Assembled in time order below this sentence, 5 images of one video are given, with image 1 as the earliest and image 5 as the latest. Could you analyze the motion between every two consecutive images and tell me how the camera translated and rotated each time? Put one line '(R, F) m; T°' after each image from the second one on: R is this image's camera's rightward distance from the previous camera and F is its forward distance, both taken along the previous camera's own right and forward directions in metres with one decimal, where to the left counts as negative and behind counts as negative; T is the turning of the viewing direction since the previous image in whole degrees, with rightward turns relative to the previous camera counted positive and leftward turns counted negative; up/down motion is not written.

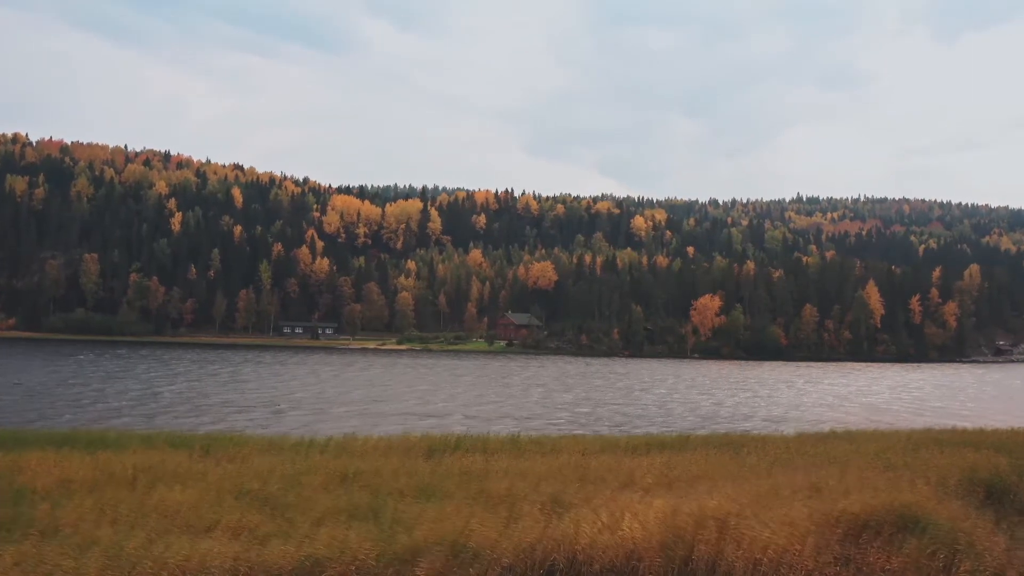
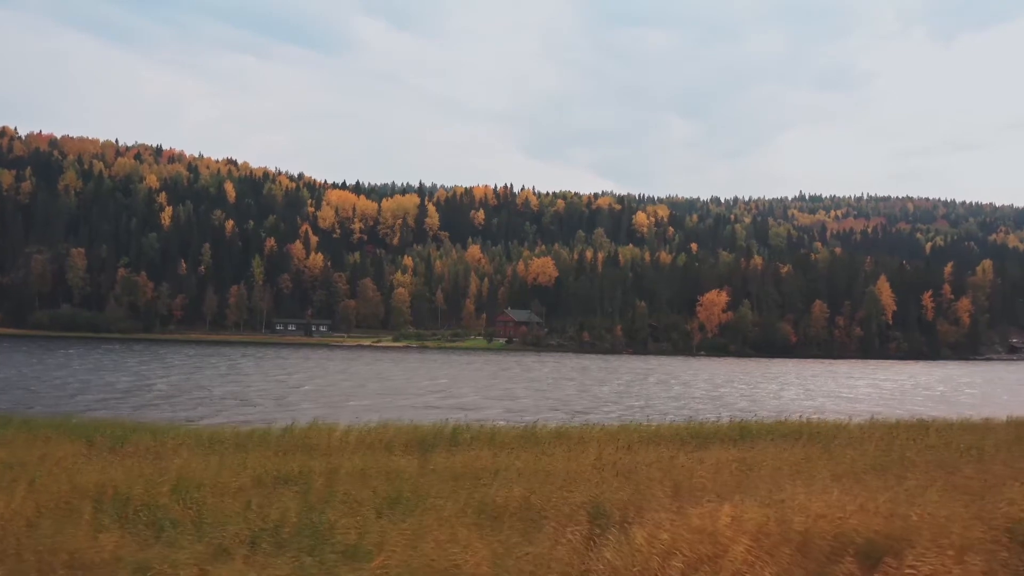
(-0.2, +4.5) m; 0°
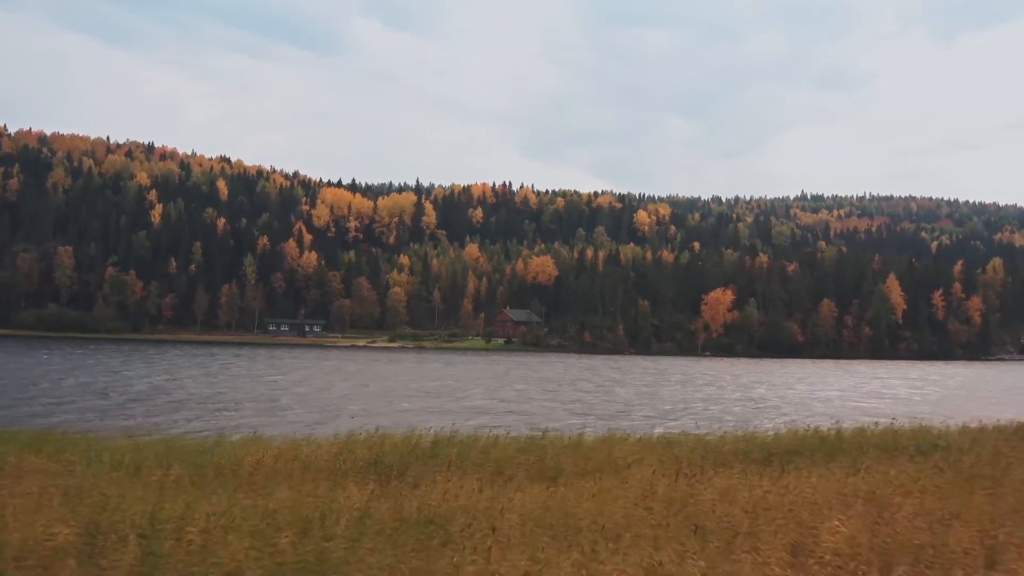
(0.0, +3.9) m; 0°
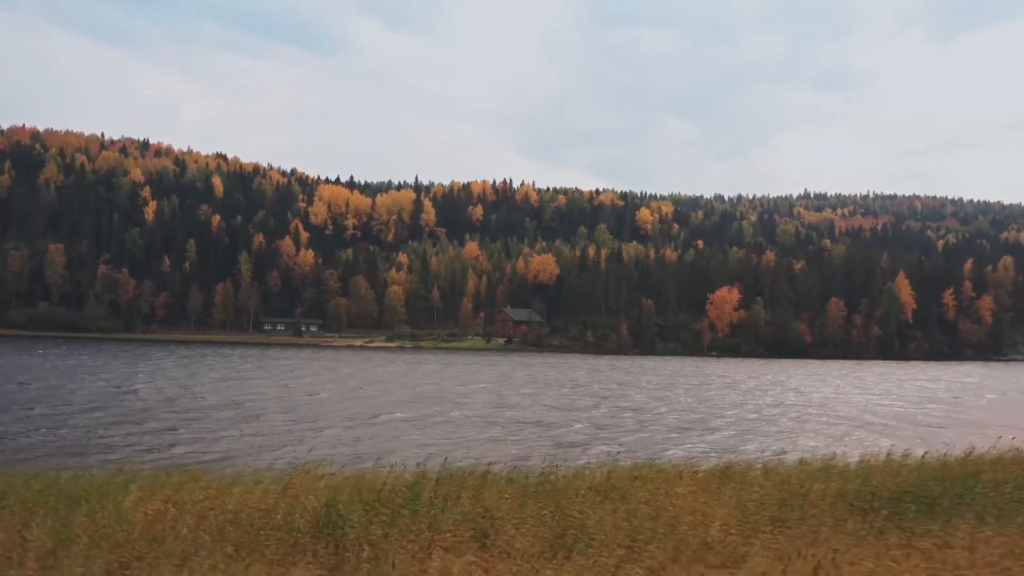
(-0.2, +3.1) m; 0°
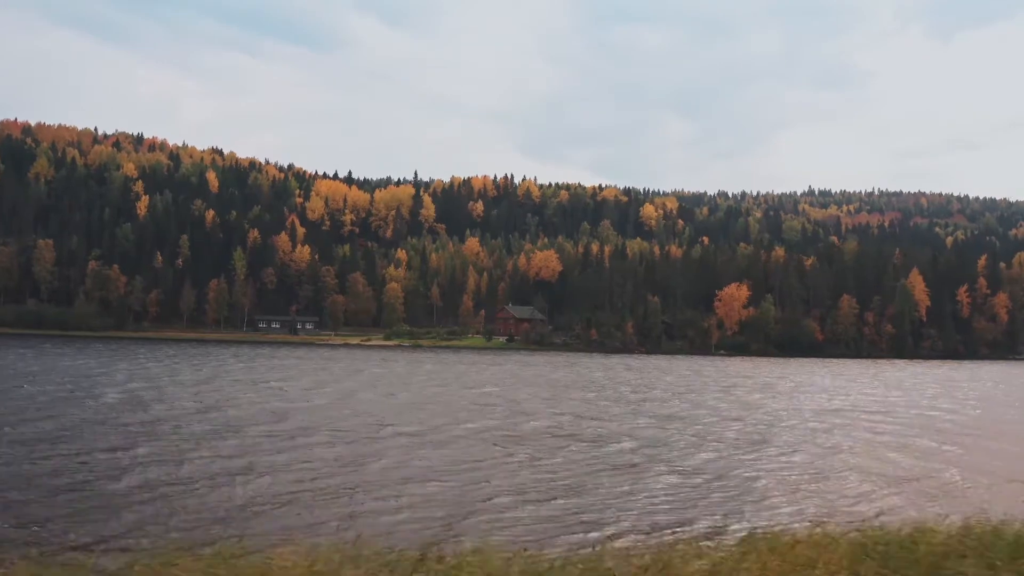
(-0.3, +3.8) m; 0°
